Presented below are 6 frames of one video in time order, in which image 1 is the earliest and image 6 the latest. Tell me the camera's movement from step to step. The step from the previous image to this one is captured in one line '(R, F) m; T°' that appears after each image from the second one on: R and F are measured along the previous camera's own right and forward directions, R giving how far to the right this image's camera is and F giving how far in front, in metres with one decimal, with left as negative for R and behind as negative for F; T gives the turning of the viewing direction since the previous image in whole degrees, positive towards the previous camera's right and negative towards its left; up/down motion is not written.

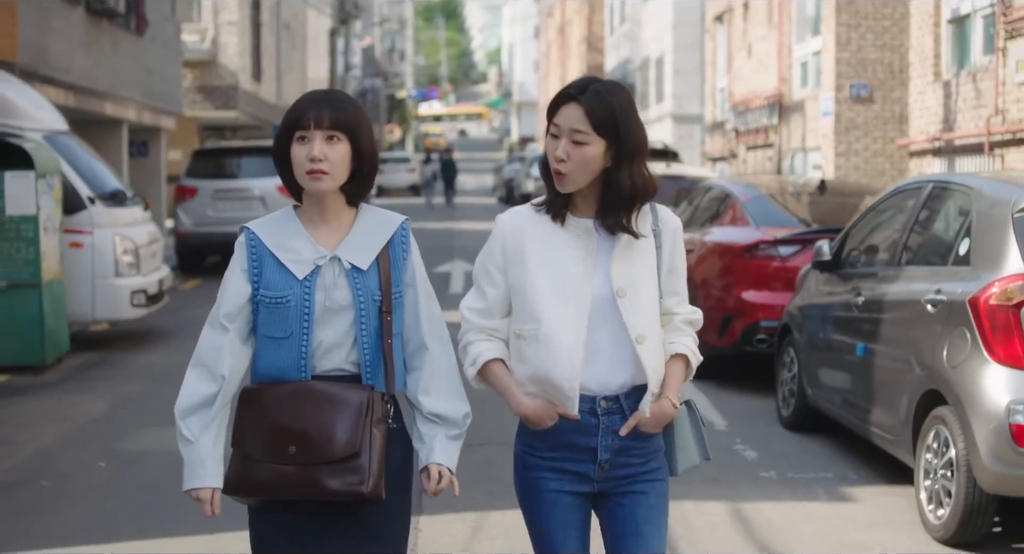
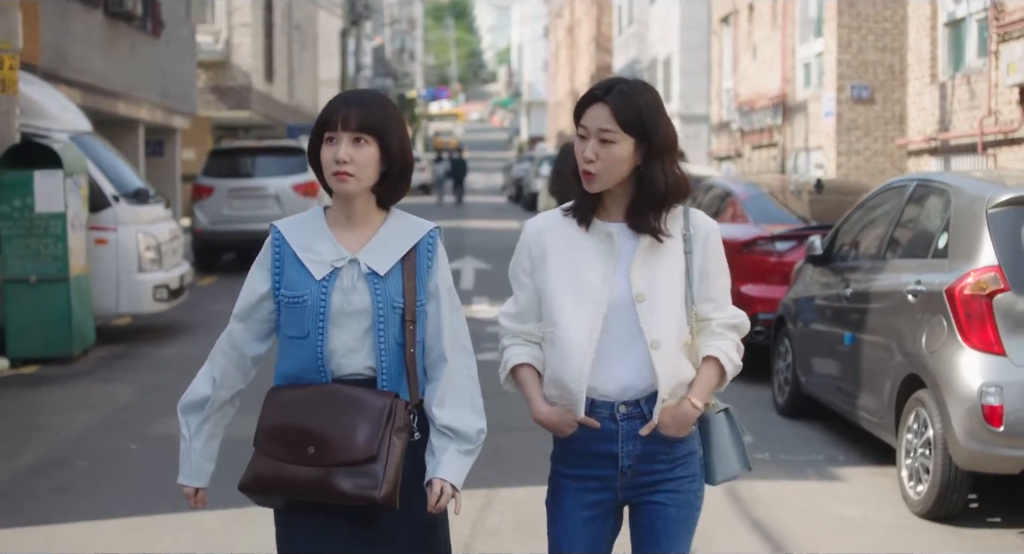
(0.0, -0.2) m; 0°
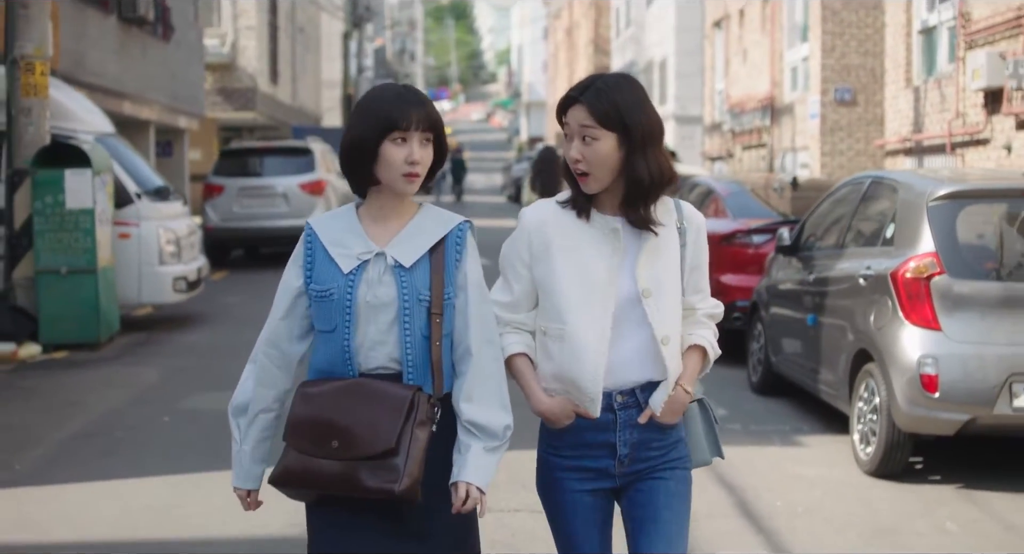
(0.0, -0.4) m; 0°
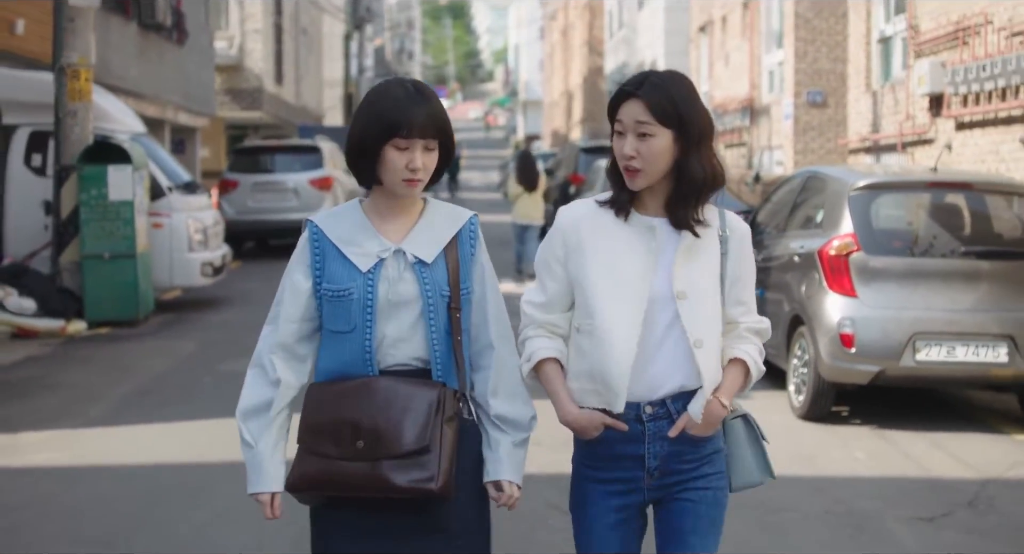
(0.0, -0.7) m; 0°
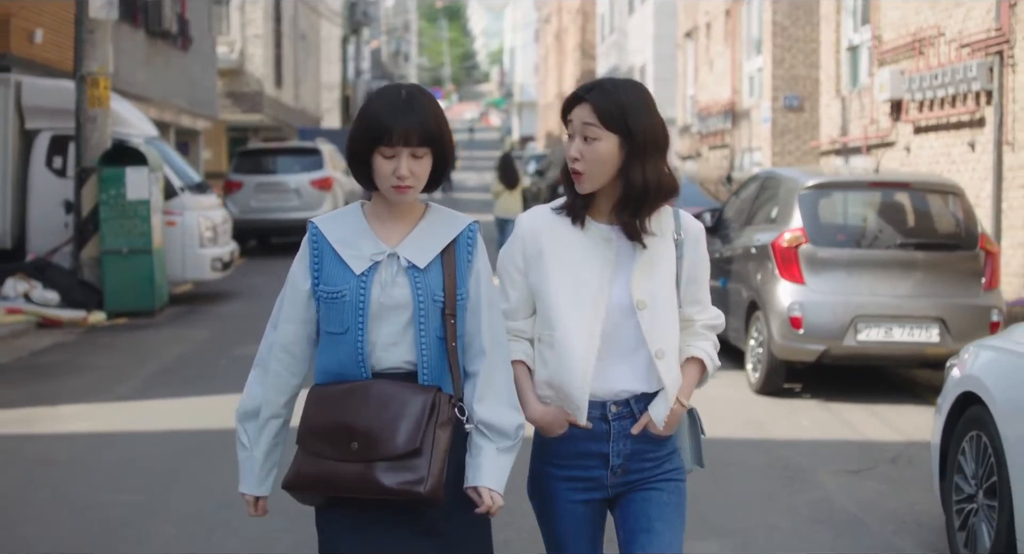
(0.0, -0.5) m; 0°
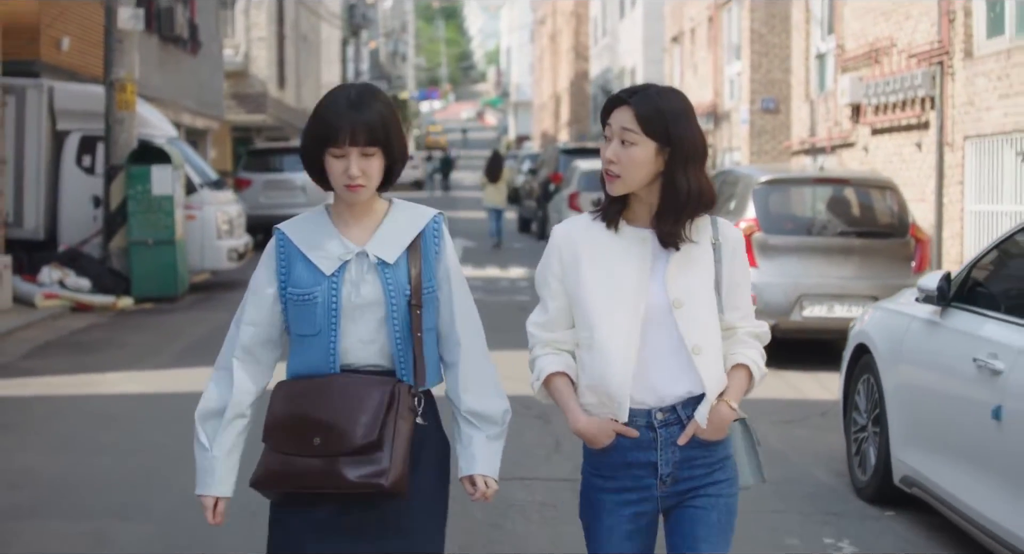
(0.0, -0.6) m; 0°
